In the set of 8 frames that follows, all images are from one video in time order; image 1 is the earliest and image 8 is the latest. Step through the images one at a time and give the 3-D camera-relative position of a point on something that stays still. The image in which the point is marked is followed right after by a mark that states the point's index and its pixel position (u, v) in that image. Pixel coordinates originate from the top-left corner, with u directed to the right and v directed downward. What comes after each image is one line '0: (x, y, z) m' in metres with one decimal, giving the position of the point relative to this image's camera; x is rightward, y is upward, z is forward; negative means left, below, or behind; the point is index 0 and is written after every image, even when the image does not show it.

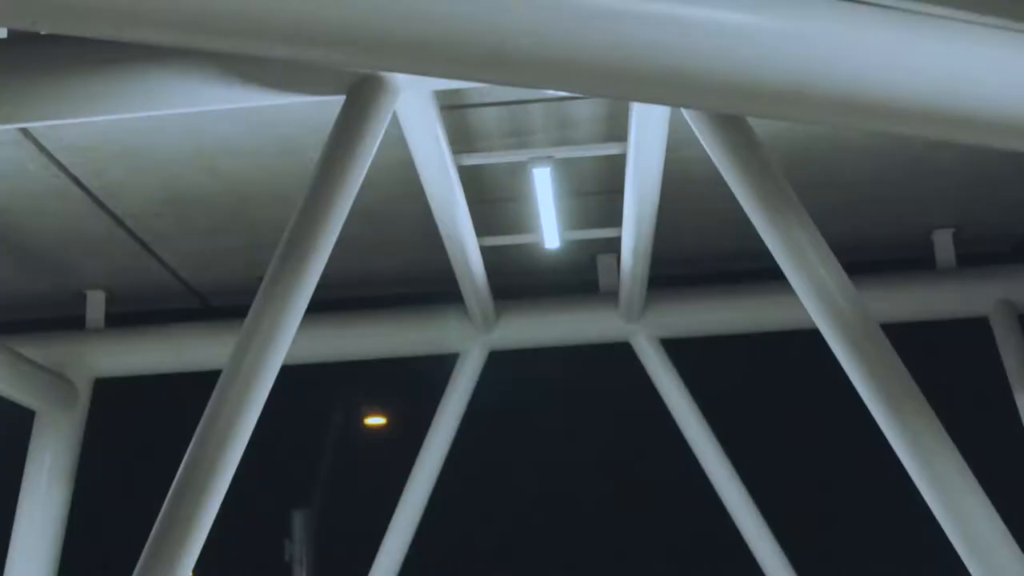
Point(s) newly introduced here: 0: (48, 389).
0: (-2.1, -0.5, +8.0) m
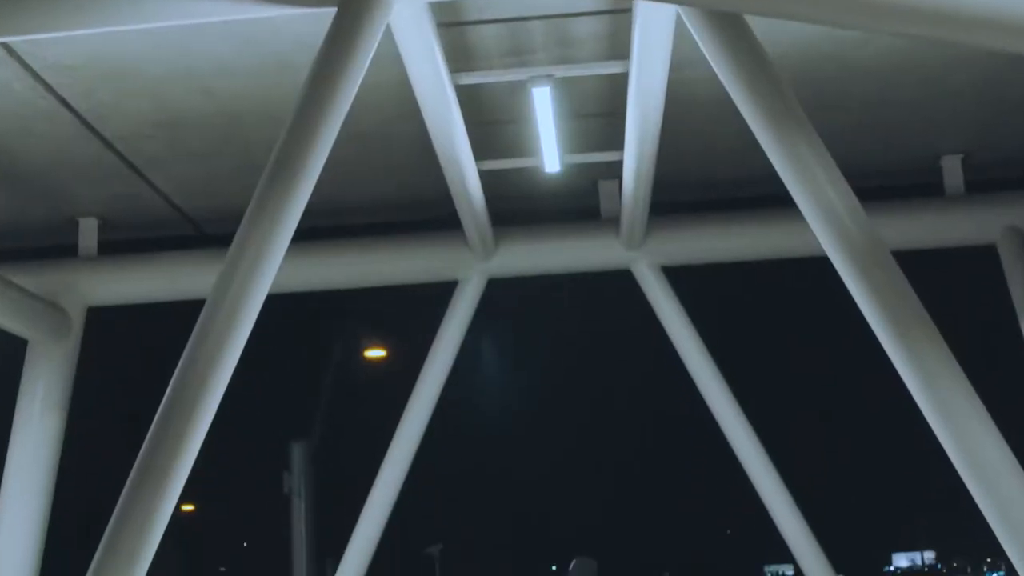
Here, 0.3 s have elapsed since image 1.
0: (-2.1, -0.1, +7.9) m
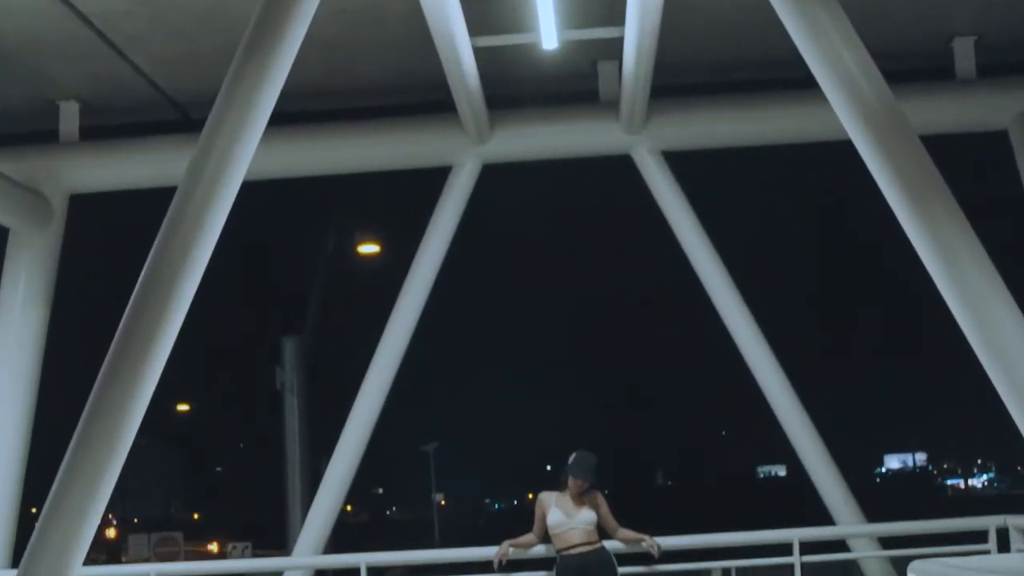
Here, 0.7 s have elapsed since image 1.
0: (-2.2, +0.4, +7.6) m
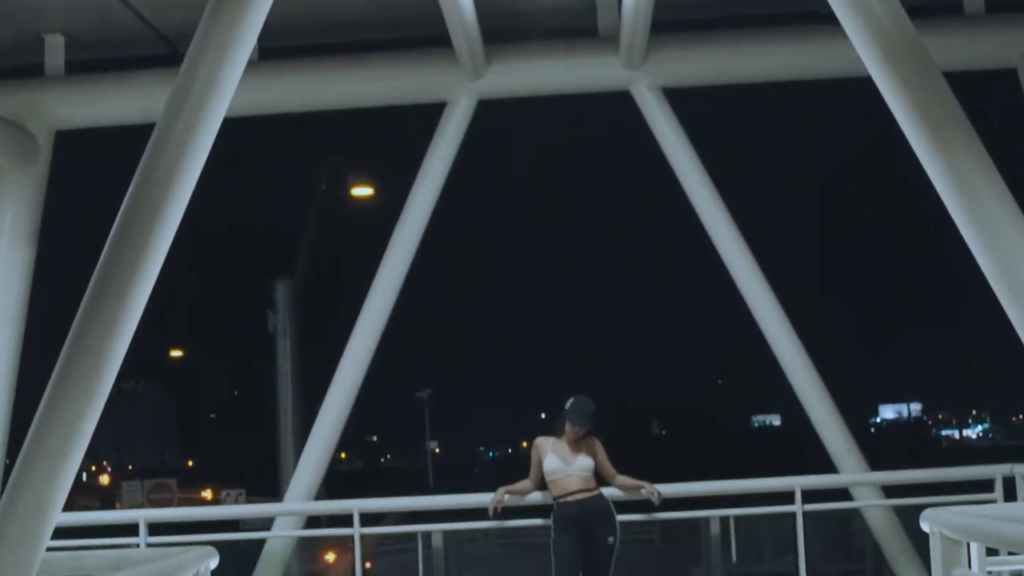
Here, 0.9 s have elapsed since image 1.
0: (-2.2, +0.6, +7.4) m
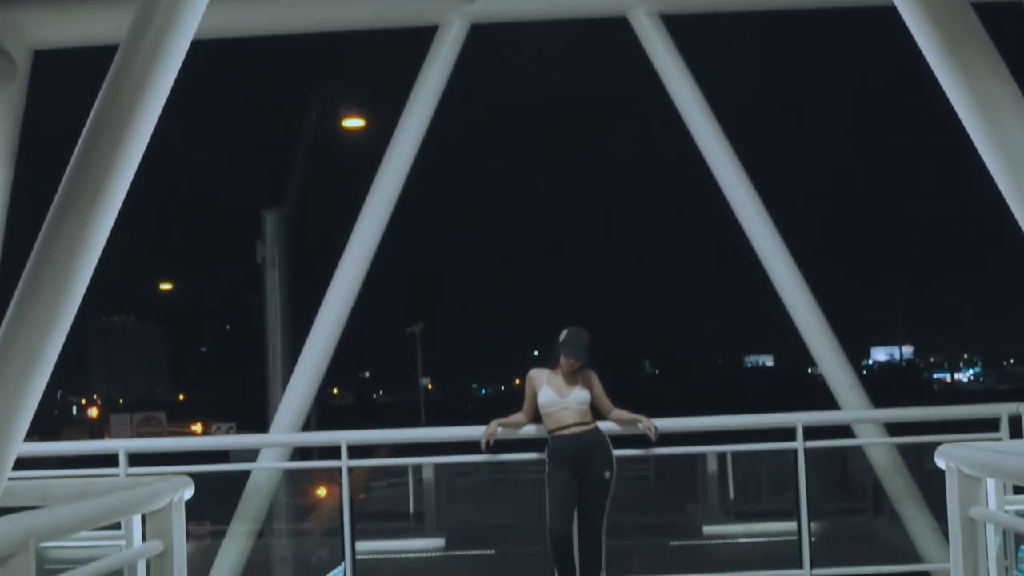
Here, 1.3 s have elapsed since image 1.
0: (-2.2, +0.9, +7.2) m
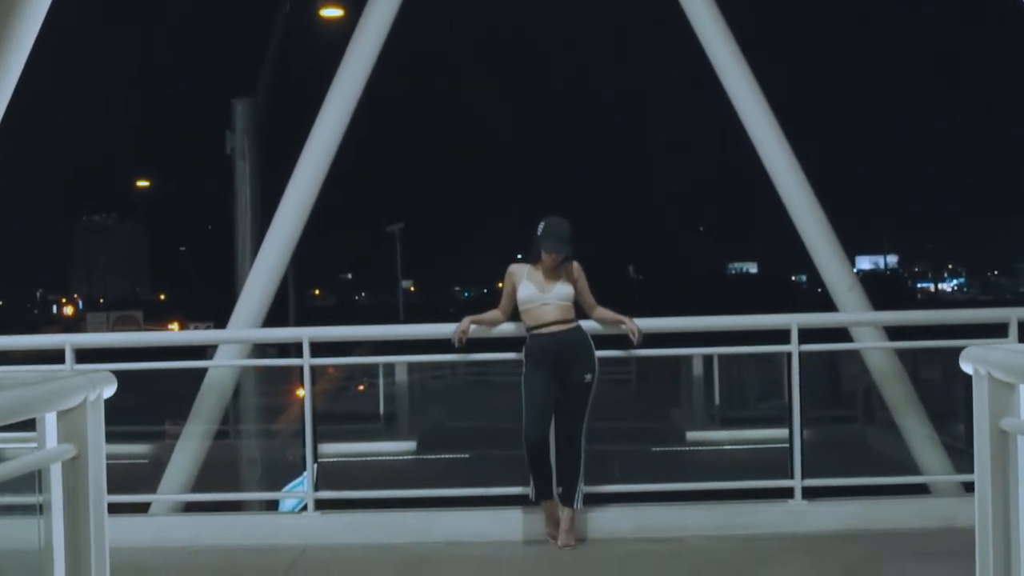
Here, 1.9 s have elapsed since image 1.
0: (-2.3, +1.4, +6.7) m
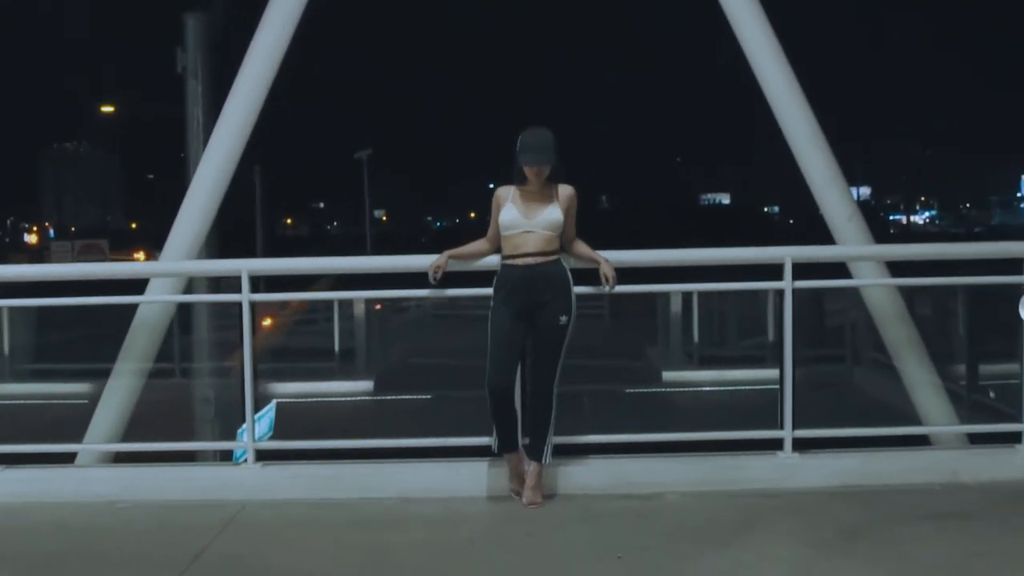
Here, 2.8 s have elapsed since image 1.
0: (-2.4, +1.7, +6.0) m
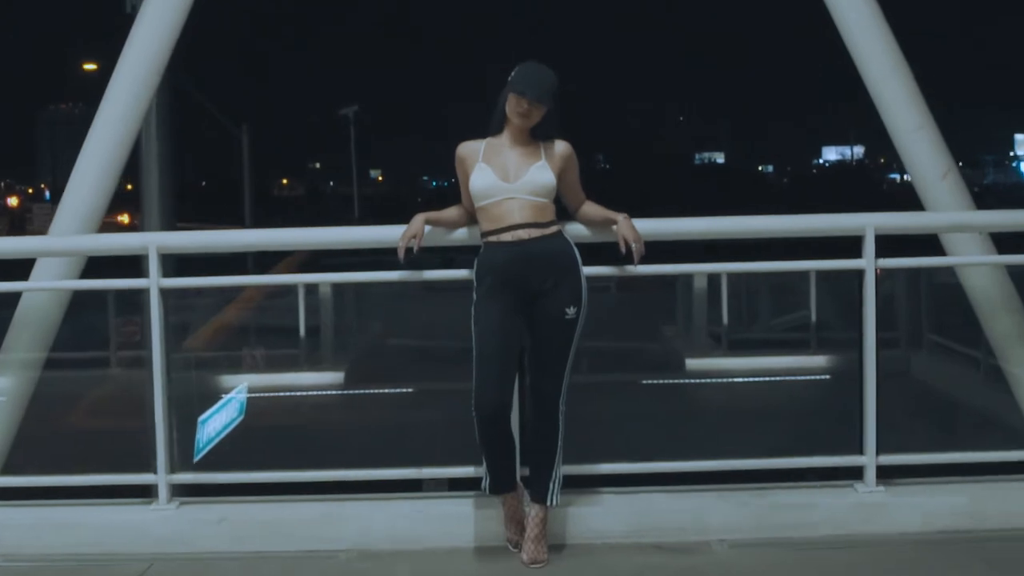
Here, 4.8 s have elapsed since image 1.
0: (-2.4, +1.7, +4.7) m
